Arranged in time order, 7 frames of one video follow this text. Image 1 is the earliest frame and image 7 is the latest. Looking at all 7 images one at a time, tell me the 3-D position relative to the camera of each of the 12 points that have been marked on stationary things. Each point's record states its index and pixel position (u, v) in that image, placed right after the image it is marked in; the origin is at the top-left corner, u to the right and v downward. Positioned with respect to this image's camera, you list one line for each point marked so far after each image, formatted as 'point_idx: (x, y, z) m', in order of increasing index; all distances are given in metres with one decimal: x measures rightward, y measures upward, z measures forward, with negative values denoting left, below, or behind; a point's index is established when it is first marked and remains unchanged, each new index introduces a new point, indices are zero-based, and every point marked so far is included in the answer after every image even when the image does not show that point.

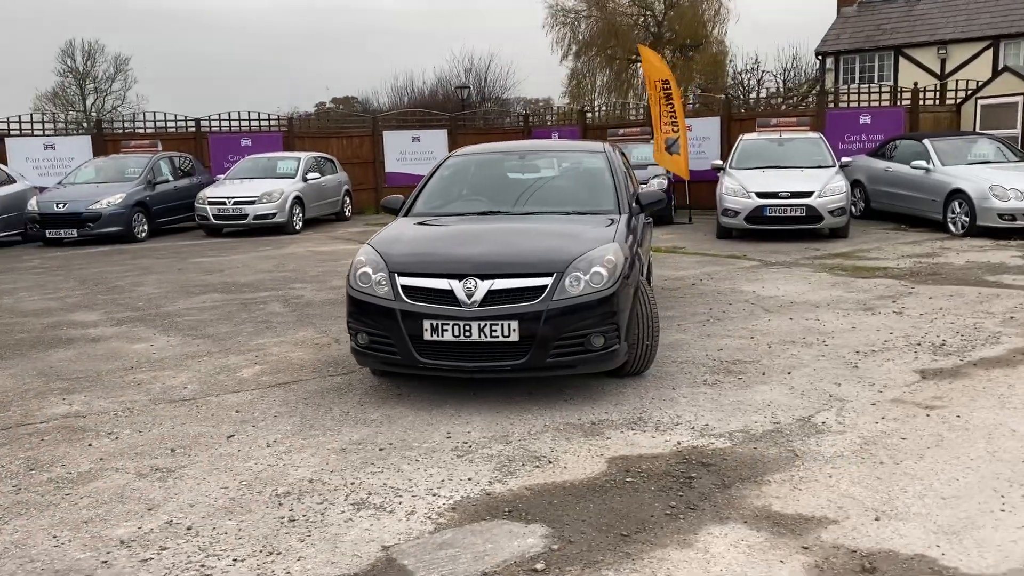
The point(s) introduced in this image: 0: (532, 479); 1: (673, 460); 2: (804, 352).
0: (+0.1, -0.8, +3.9) m
1: (+0.7, -0.8, +4.1) m
2: (+1.9, -0.4, +5.9) m
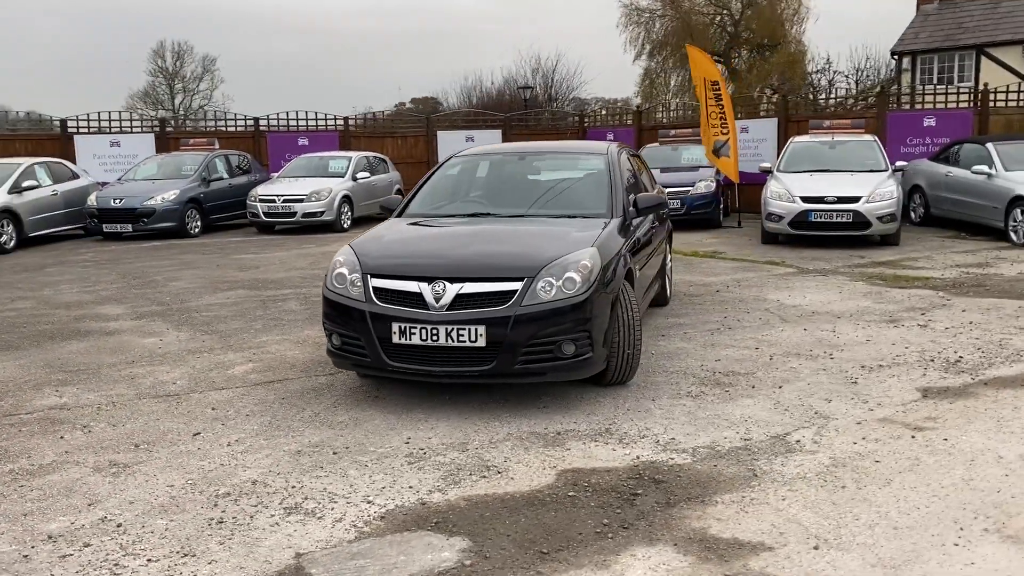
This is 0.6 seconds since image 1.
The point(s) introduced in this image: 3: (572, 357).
0: (-0.2, -0.9, +3.8) m
1: (+0.5, -0.8, +3.9) m
2: (+1.8, -0.5, +5.7) m
3: (+0.3, -0.4, +4.7) m
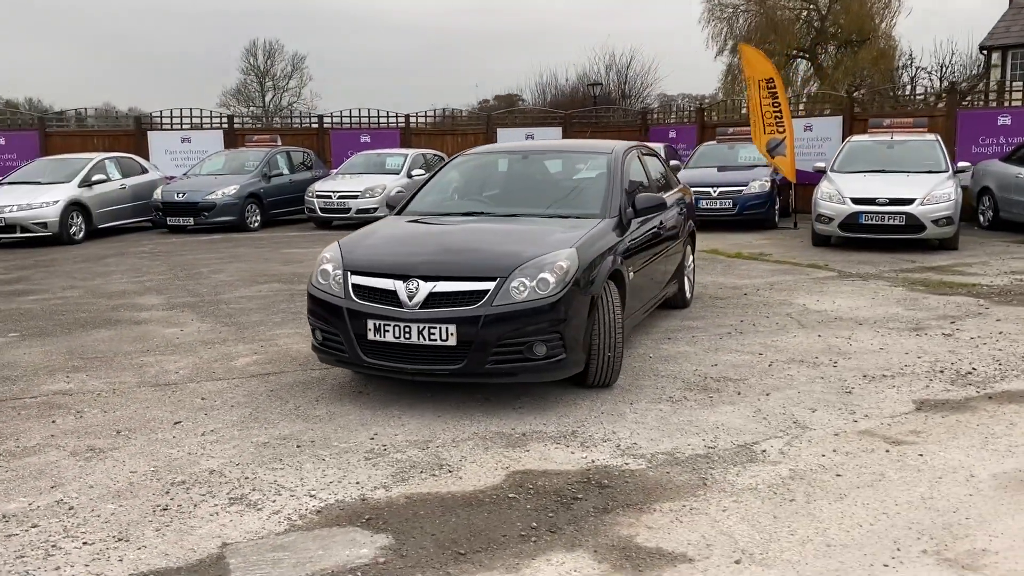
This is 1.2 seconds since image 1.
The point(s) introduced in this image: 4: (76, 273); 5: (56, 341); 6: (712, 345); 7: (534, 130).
0: (-0.4, -0.9, +3.8) m
1: (+0.2, -0.8, +3.9) m
2: (+1.8, -0.5, +5.5) m
3: (+0.2, -0.4, +4.7) m
4: (-5.2, +0.2, +10.8) m
5: (-3.5, -0.4, +6.9) m
6: (+1.4, -0.4, +6.3) m
7: (+0.5, +3.5, +20.0) m
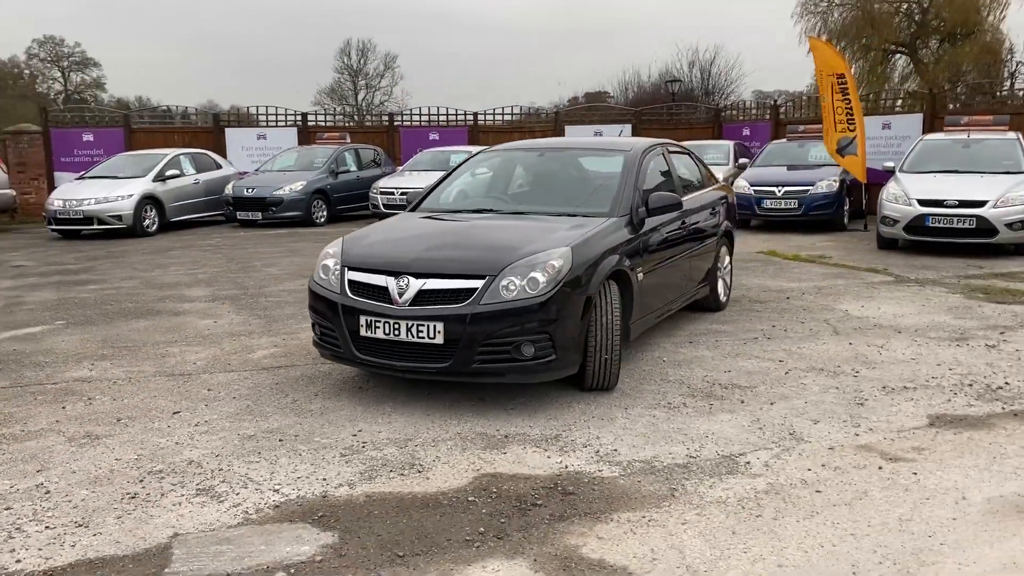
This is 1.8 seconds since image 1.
0: (-0.5, -0.8, +3.8) m
1: (+0.1, -0.8, +3.8) m
2: (+1.8, -0.5, +5.2) m
3: (+0.1, -0.4, +4.6) m
4: (-4.6, +0.3, +11.2) m
5: (-3.3, -0.3, +7.2) m
6: (+1.5, -0.4, +6.1) m
7: (+2.0, +3.5, +19.8) m
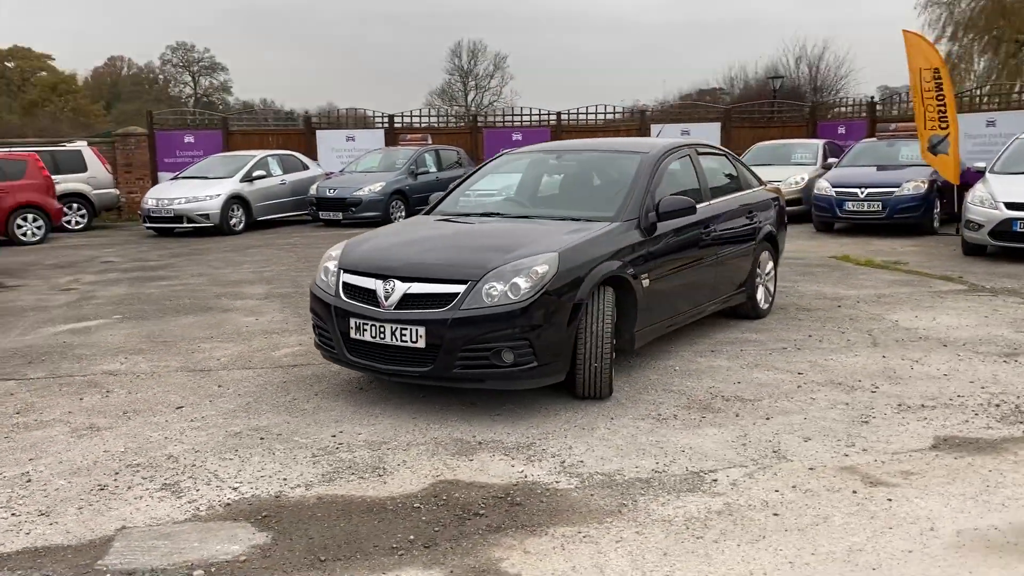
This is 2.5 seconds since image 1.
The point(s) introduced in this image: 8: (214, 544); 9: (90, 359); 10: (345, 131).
0: (-0.7, -0.9, +3.9) m
1: (-0.1, -0.9, +3.8) m
2: (+1.7, -0.6, +5.0) m
3: (0.0, -0.4, +4.6) m
4: (-3.9, +0.3, +11.7) m
5: (-3.1, -0.3, +7.5) m
6: (+1.6, -0.5, +5.8) m
7: (+3.8, +3.5, +19.4) m
8: (-1.1, -0.9, +3.3) m
9: (-2.9, -0.5, +6.3) m
10: (-3.6, +3.4, +19.6) m
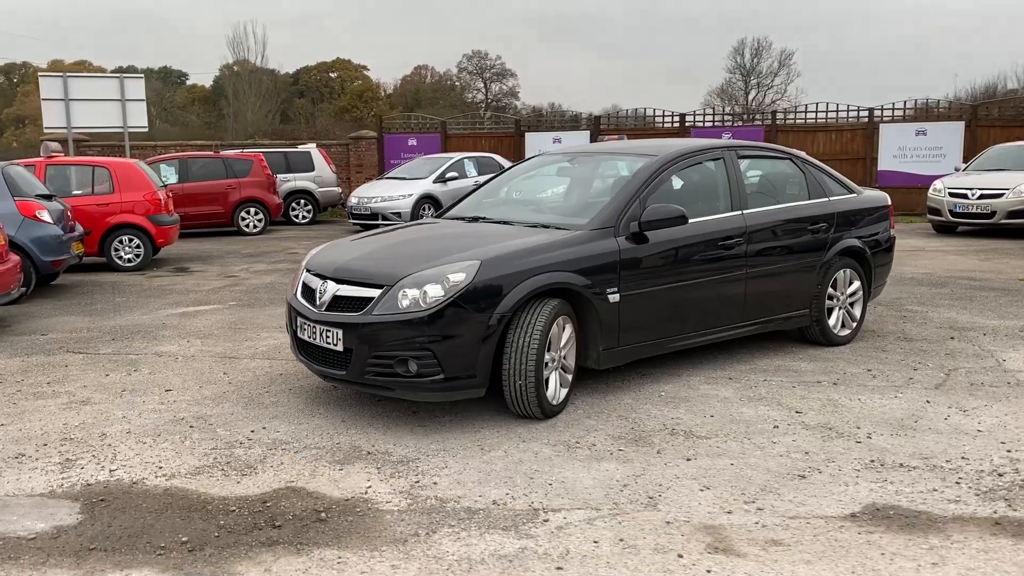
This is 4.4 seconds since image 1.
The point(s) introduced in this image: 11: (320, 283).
0: (-1.4, -0.8, +3.9) m
1: (-0.8, -0.9, +3.6) m
2: (+1.3, -0.7, +4.2) m
3: (-0.4, -0.4, +4.4) m
4: (-1.9, +0.4, +12.3) m
5: (-2.4, -0.2, +8.1) m
6: (+1.4, -0.6, +5.1) m
7: (+8.0, +3.1, +17.3) m
8: (-1.9, -0.9, +3.5) m
9: (-2.7, -0.4, +6.9) m
10: (+0.9, +3.4, +19.7) m
11: (-1.0, 0.0, +4.8) m
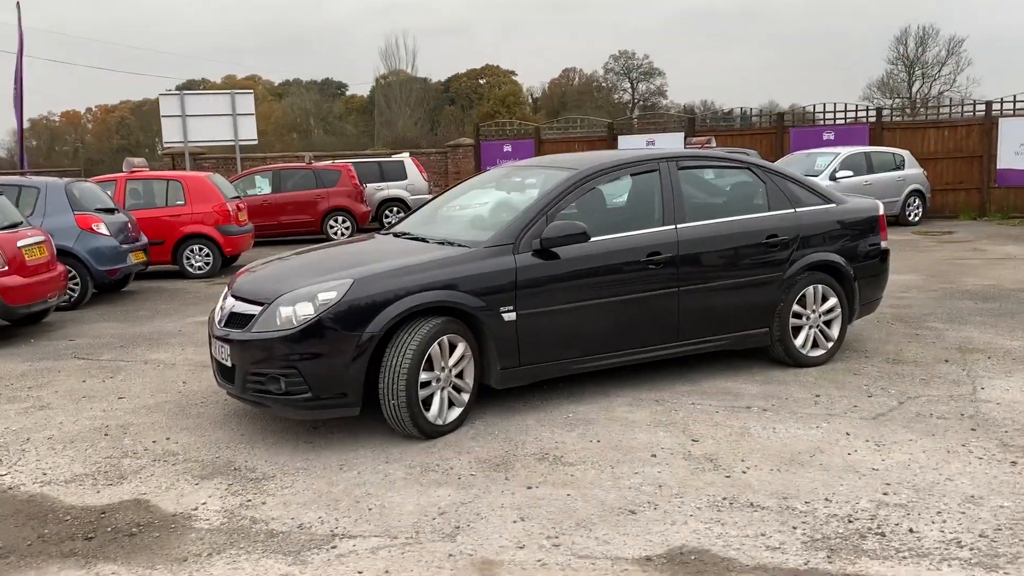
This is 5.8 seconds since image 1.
0: (-2.1, -0.9, +4.2) m
1: (-1.5, -1.0, +3.8) m
2: (+0.7, -0.8, +4.0) m
3: (-1.1, -0.5, +4.4) m
4: (-1.1, +0.3, +12.5) m
5: (-2.4, -0.3, +8.5) m
6: (+0.9, -0.7, +4.8) m
7: (+9.5, +2.9, +15.7) m
8: (-2.6, -1.0, +3.9) m
9: (-2.9, -0.5, +7.3) m
10: (+2.9, +3.2, +19.3) m
11: (-1.6, -0.1, +4.9) m
